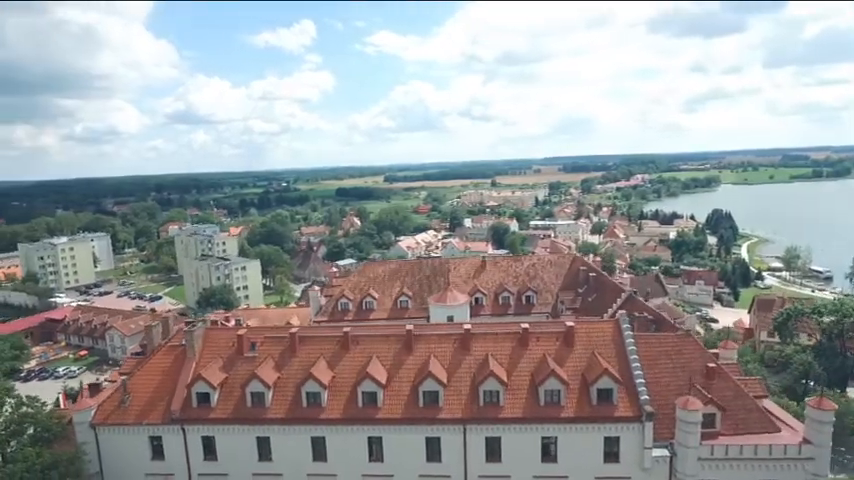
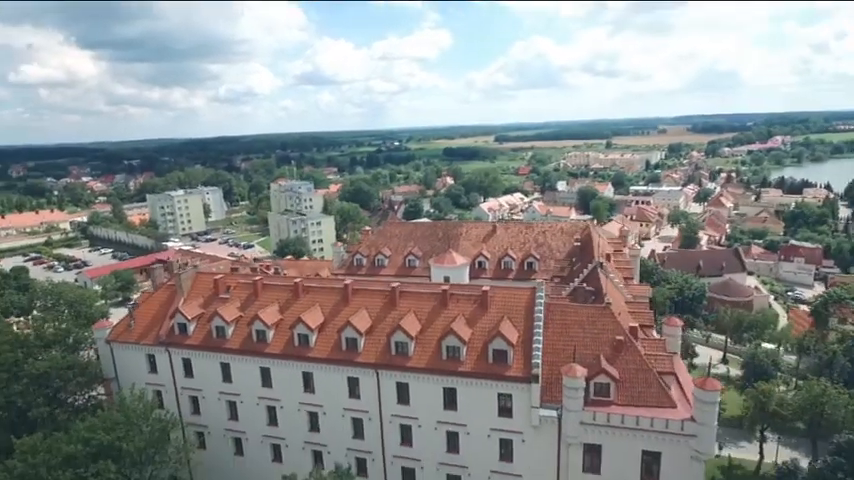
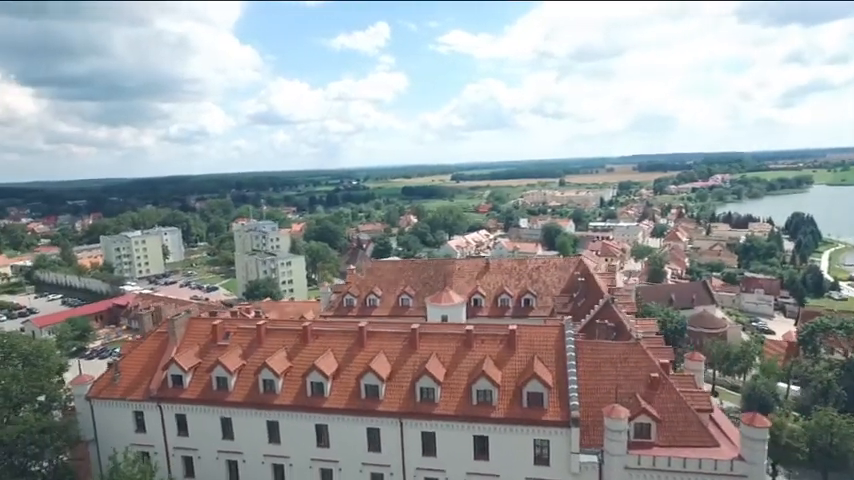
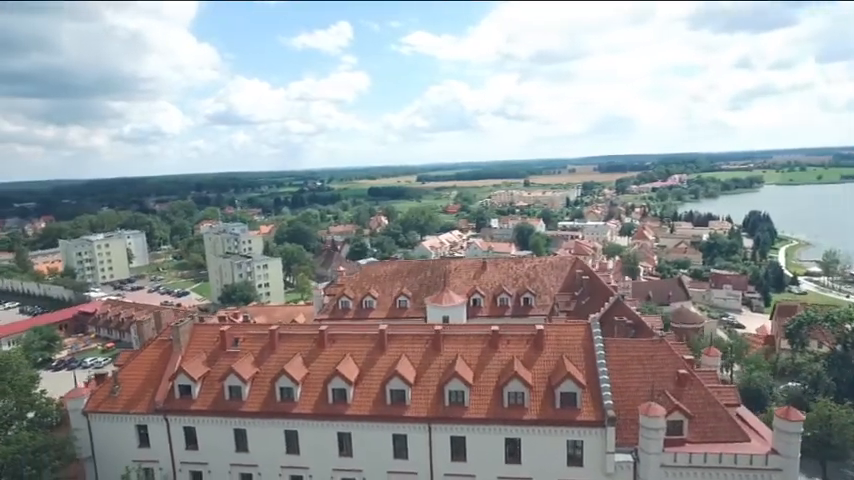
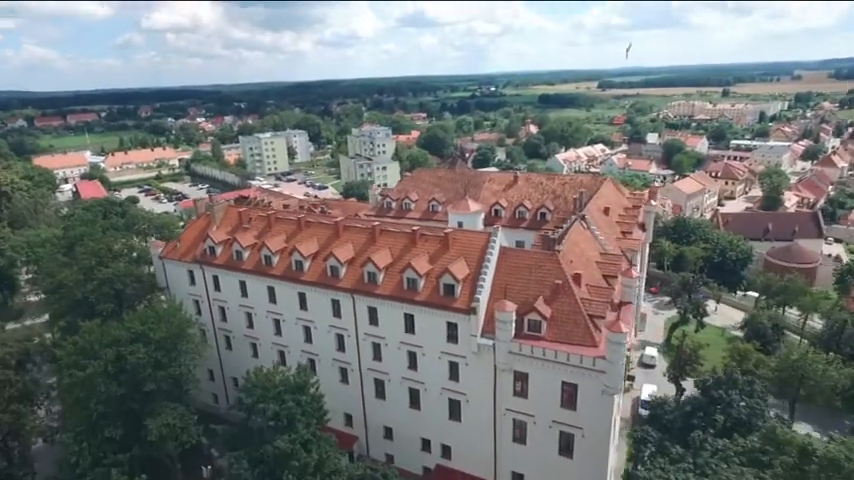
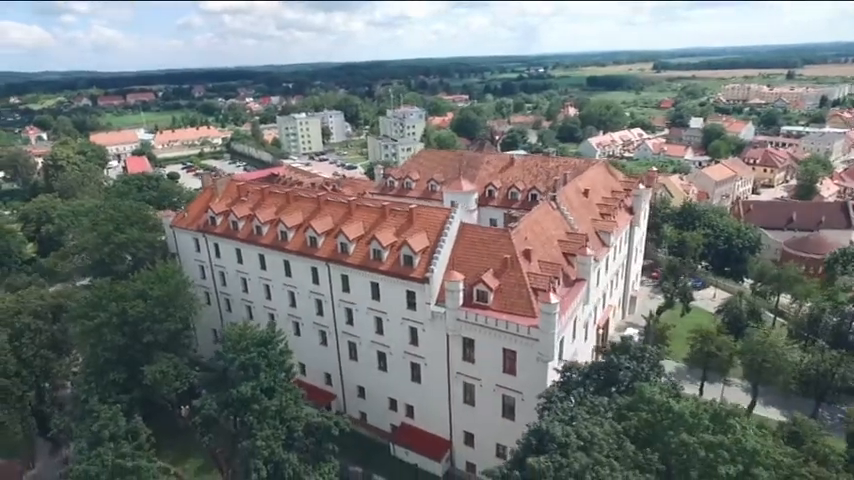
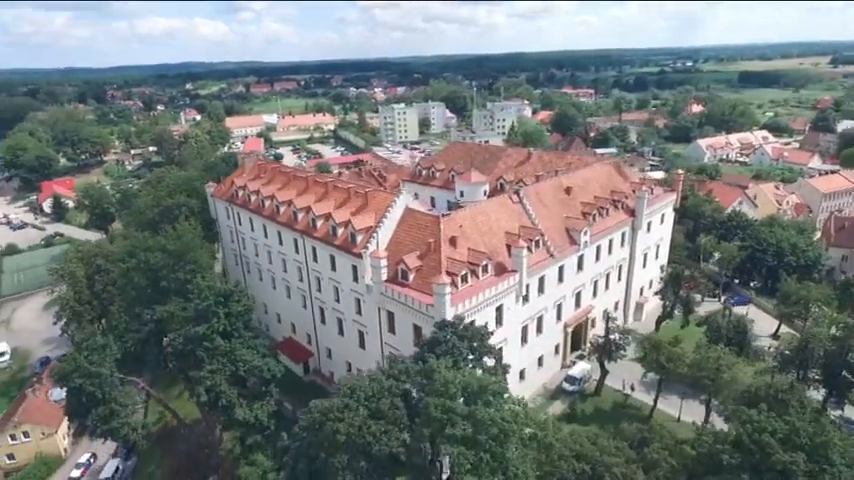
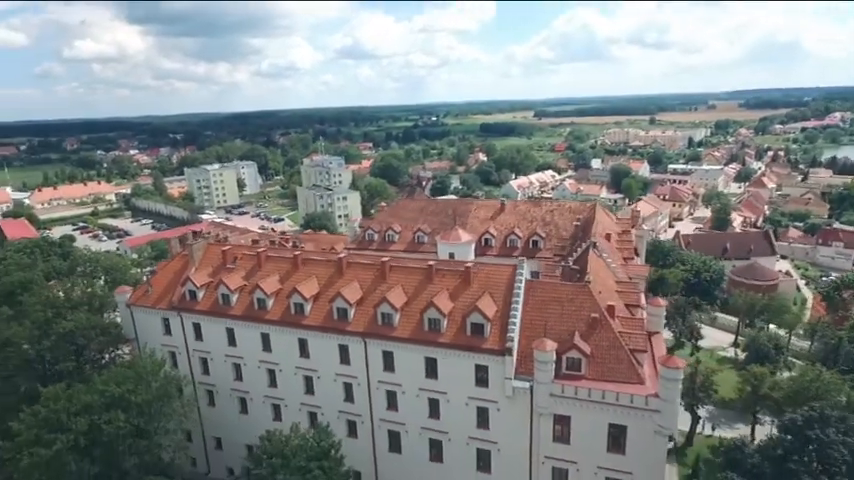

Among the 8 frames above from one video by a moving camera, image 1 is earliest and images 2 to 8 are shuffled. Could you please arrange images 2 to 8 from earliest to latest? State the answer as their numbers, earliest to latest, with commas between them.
4, 3, 2, 8, 5, 6, 7
